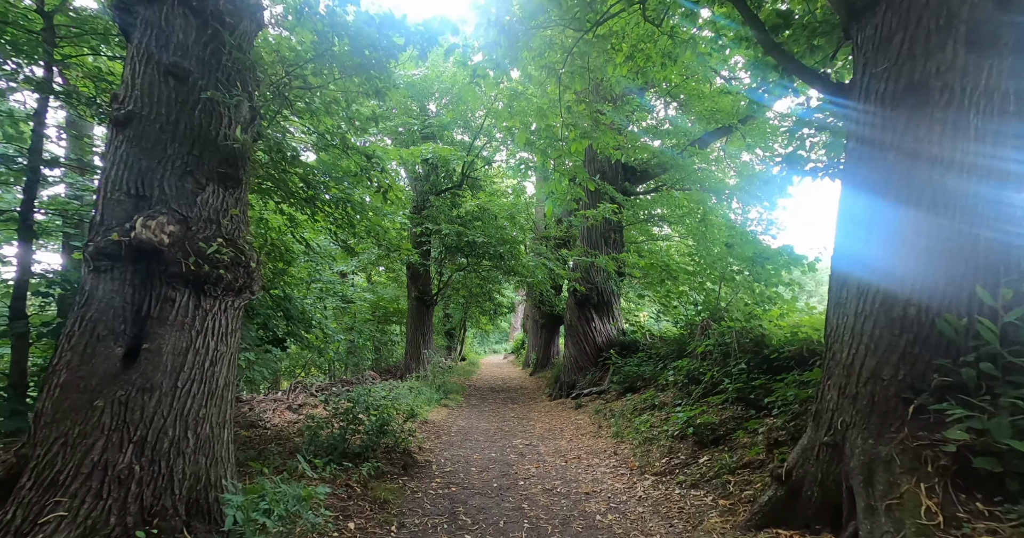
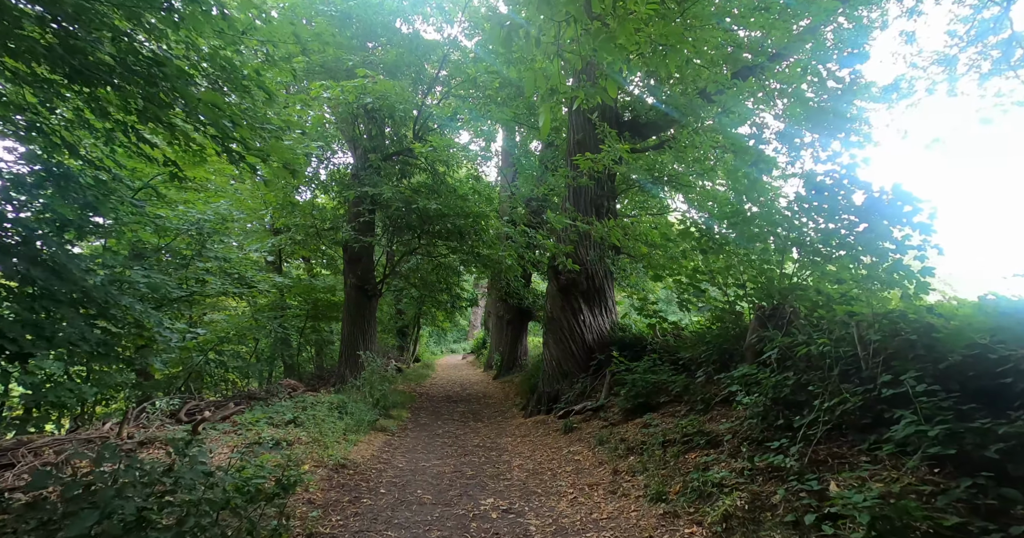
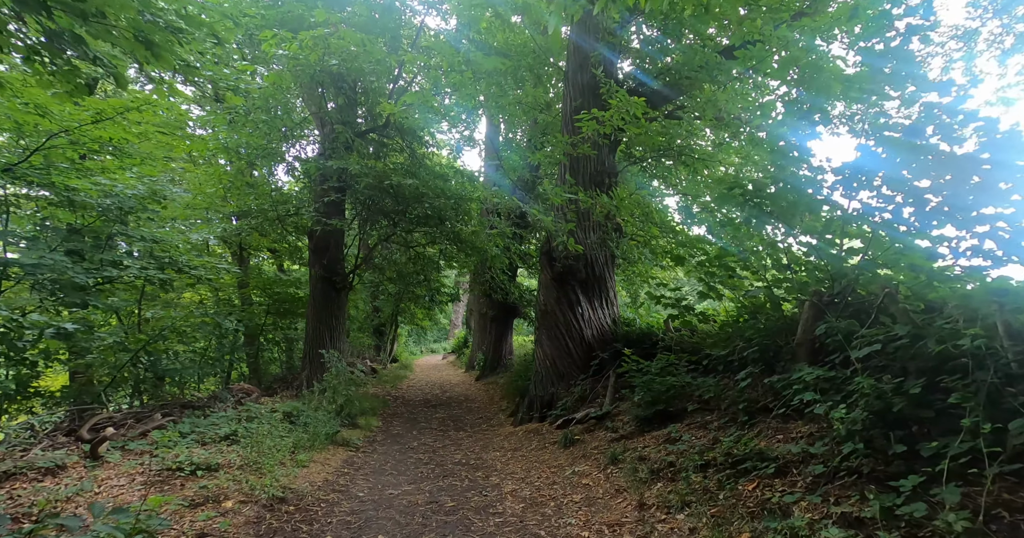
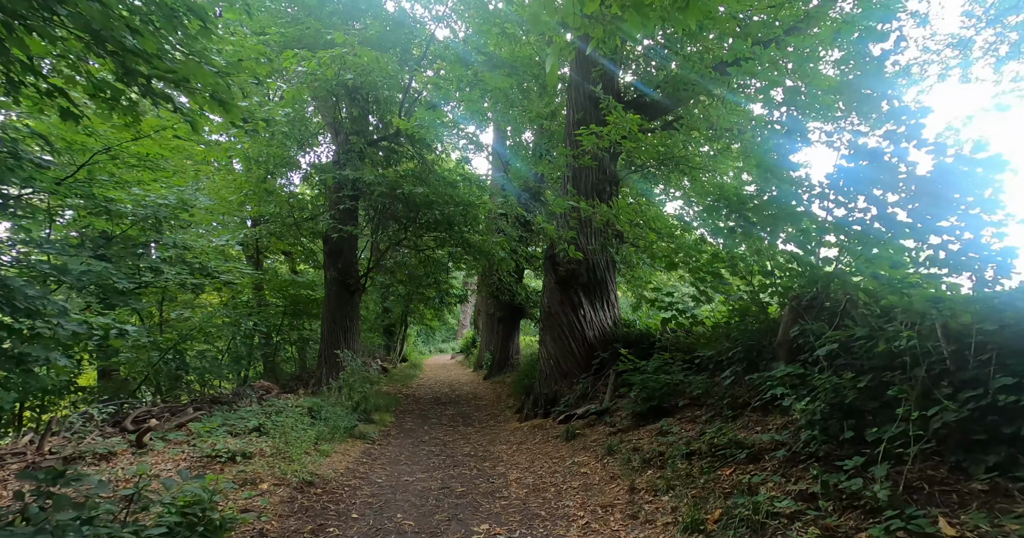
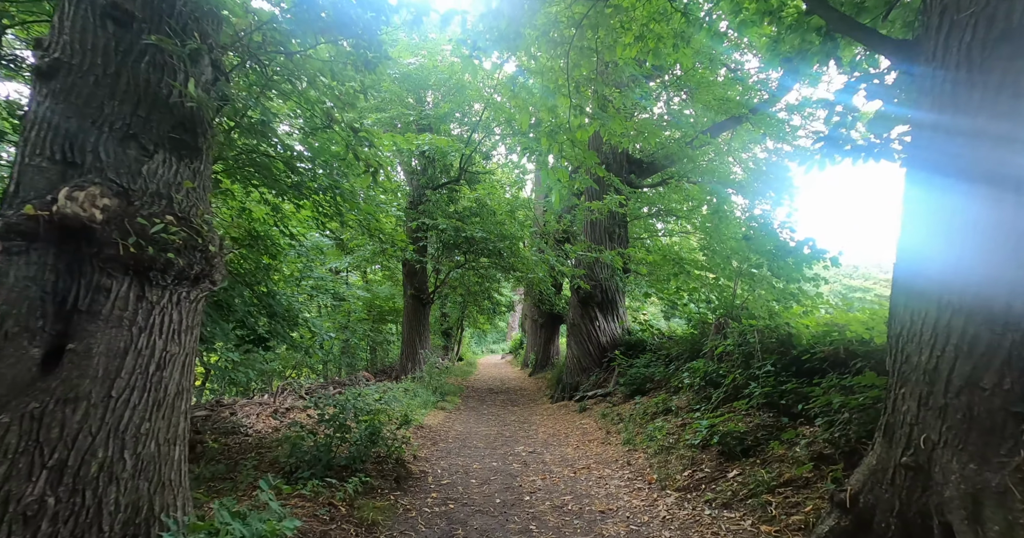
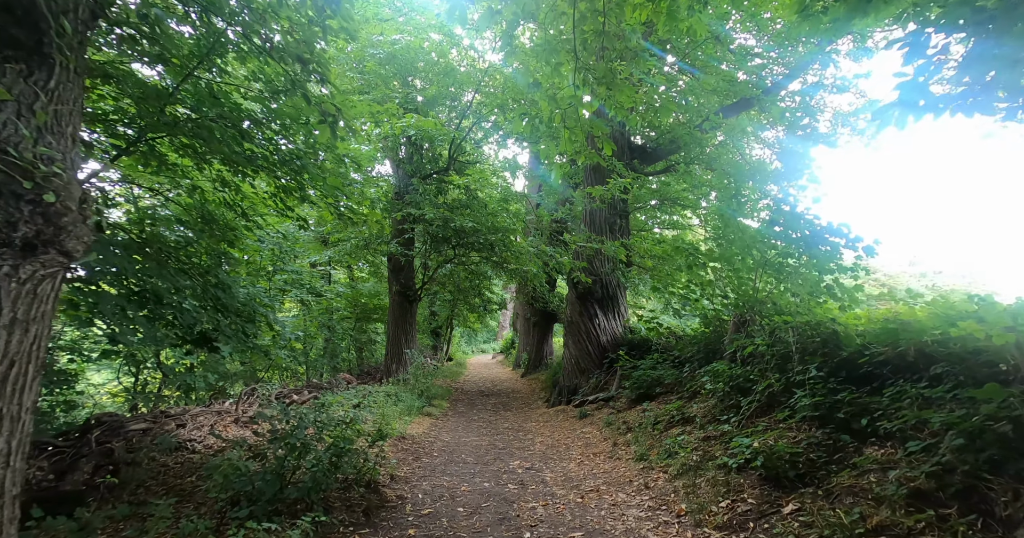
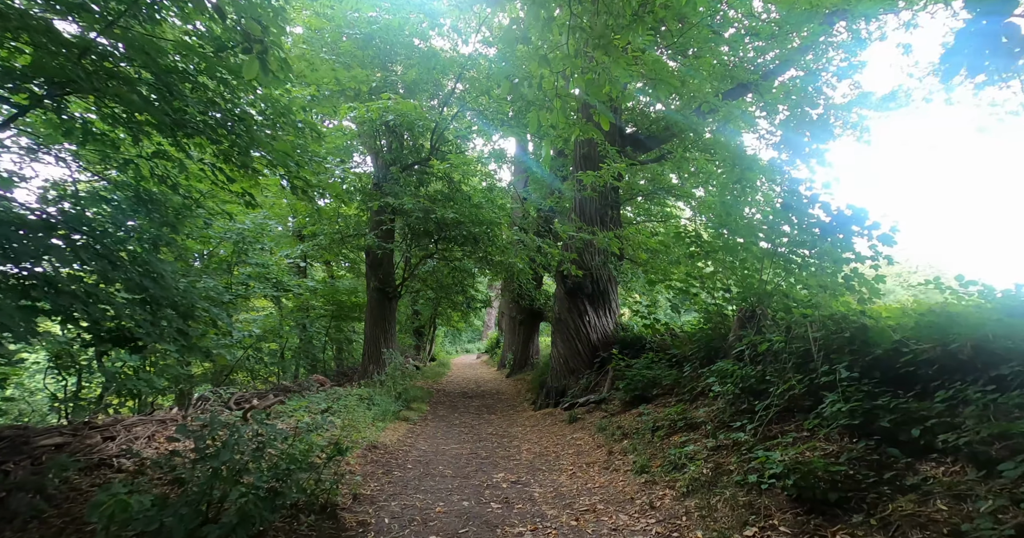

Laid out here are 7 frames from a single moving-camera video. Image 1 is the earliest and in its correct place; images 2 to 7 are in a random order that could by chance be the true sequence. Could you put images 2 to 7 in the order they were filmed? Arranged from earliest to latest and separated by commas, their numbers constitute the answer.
5, 6, 7, 2, 4, 3
